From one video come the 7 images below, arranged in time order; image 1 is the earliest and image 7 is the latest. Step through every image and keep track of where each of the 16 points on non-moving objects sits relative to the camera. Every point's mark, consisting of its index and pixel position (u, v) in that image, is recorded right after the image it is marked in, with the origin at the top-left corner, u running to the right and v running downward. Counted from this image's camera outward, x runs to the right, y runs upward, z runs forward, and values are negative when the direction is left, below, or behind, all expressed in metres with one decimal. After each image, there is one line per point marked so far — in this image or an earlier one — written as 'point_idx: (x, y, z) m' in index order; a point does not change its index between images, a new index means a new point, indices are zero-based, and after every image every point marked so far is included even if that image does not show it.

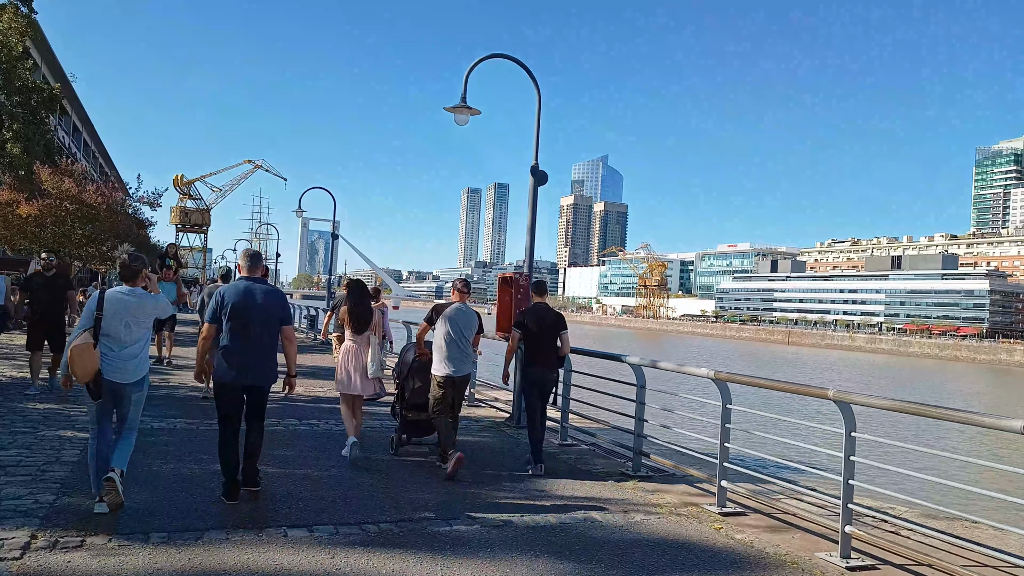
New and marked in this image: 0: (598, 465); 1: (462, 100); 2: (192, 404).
0: (+0.8, -1.7, +7.3) m
1: (-0.6, +2.3, +9.1) m
2: (-3.9, -1.4, +9.1) m
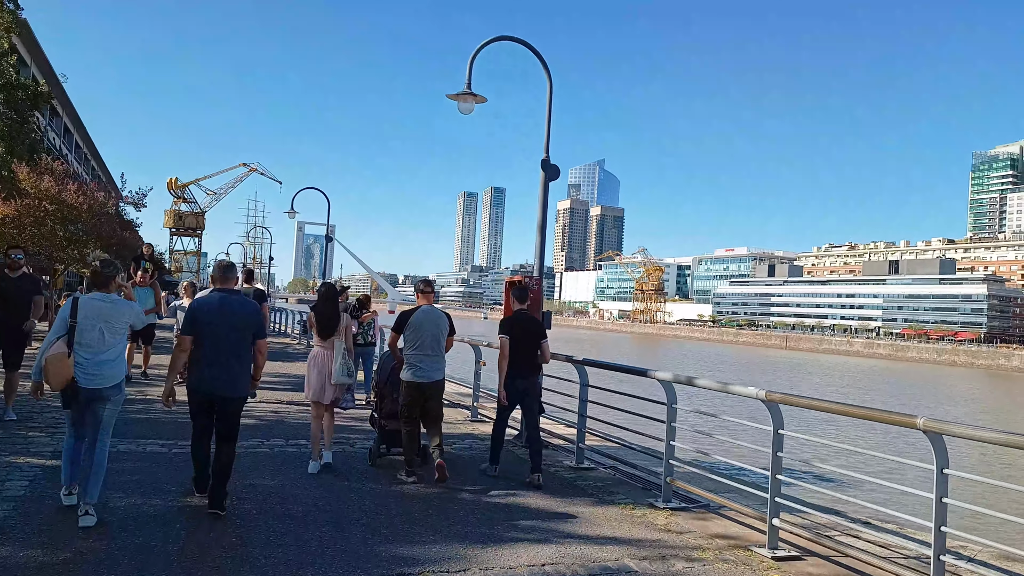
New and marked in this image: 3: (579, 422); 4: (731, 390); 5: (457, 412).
0: (+0.9, -1.7, +6.5) m
1: (-0.5, +2.2, +8.3) m
2: (-3.8, -1.5, +8.2) m
3: (+0.7, -1.3, +7.3) m
4: (+1.5, -0.7, +5.2) m
5: (-0.9, -1.9, +11.4) m
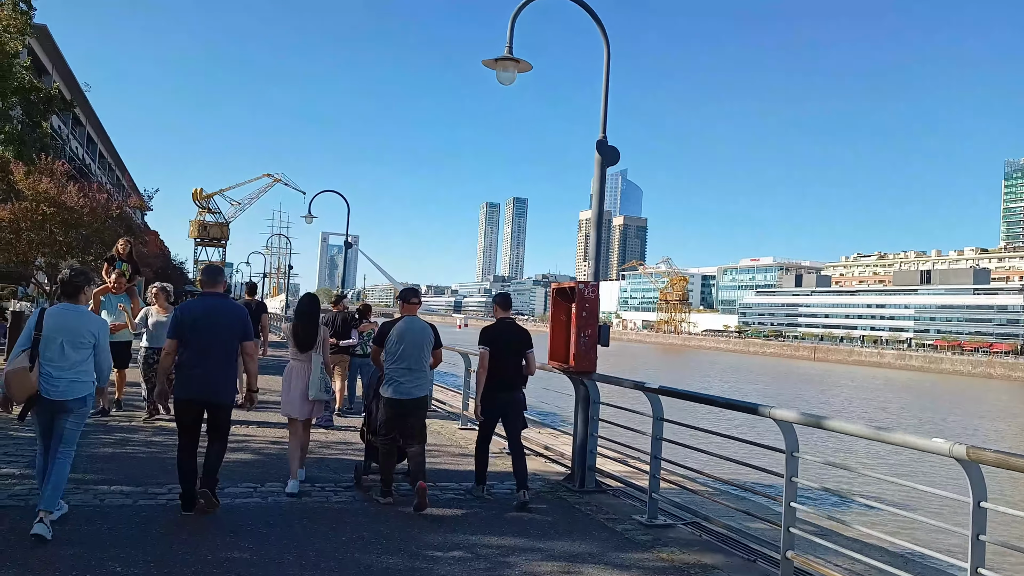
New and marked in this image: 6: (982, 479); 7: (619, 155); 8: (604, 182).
0: (+1.3, -1.8, +5.0) m
1: (0.0, +2.2, +6.9) m
2: (-3.3, -1.5, +6.8) m
3: (+1.1, -1.4, +5.8) m
4: (+1.9, -0.7, +3.6) m
5: (-0.4, -2.0, +9.9) m
6: (+2.2, -0.8, +3.4) m
7: (+1.0, +1.2, +6.9) m
8: (+0.9, +1.0, +7.0) m
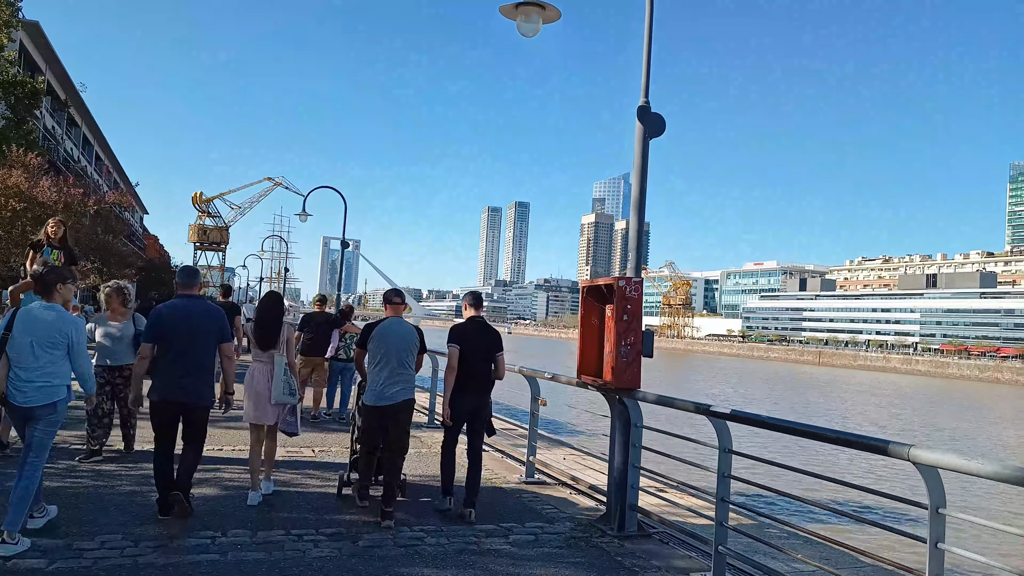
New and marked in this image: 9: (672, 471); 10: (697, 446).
0: (+1.5, -1.8, +3.7) m
1: (+0.1, +2.2, +5.7) m
2: (-3.2, -1.5, +5.6) m
3: (+1.3, -1.4, +4.6) m
4: (+2.0, -0.7, +2.4) m
5: (-0.2, -2.0, +8.7) m
6: (+2.3, -0.8, +2.2) m
7: (+1.2, +1.2, +5.7) m
8: (+1.0, +1.0, +5.8) m
9: (+3.3, -3.8, +15.6) m
10: (+4.9, -4.1, +19.8) m
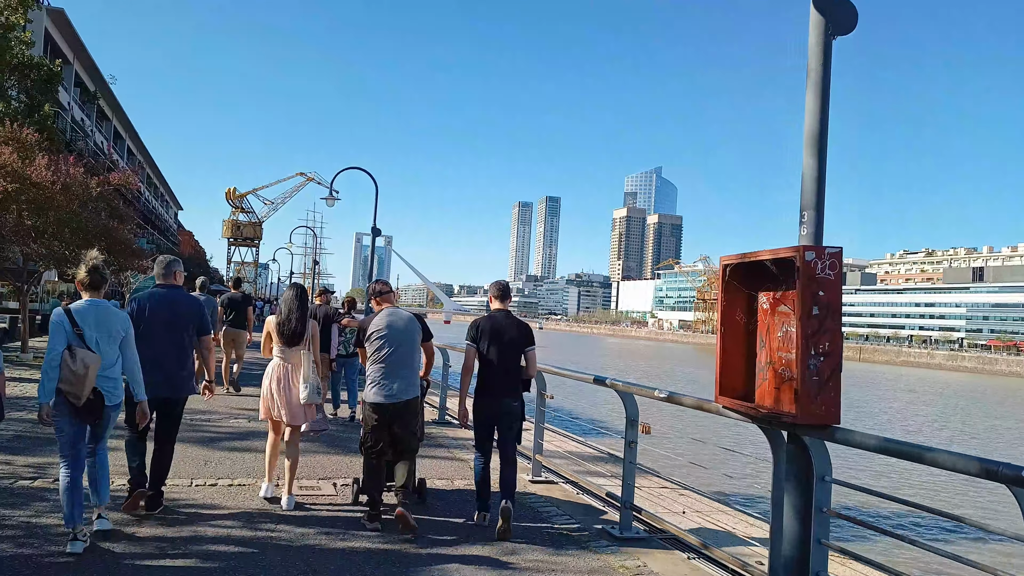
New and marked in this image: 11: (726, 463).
0: (+2.0, -1.7, +1.7) m
1: (+0.7, +2.3, +3.7) m
2: (-2.6, -1.4, +3.8) m
3: (+1.8, -1.3, +2.6) m
4: (+2.4, -0.6, +0.4) m
5: (+0.5, -1.9, +6.8) m
6: (+2.7, -0.7, +0.2) m
7: (+1.7, +1.3, +3.7) m
8: (+1.6, +1.1, +3.8) m
9: (+4.3, -3.6, +13.6) m
10: (+6.1, -3.9, +17.7) m
11: (+5.2, -4.0, +18.0) m
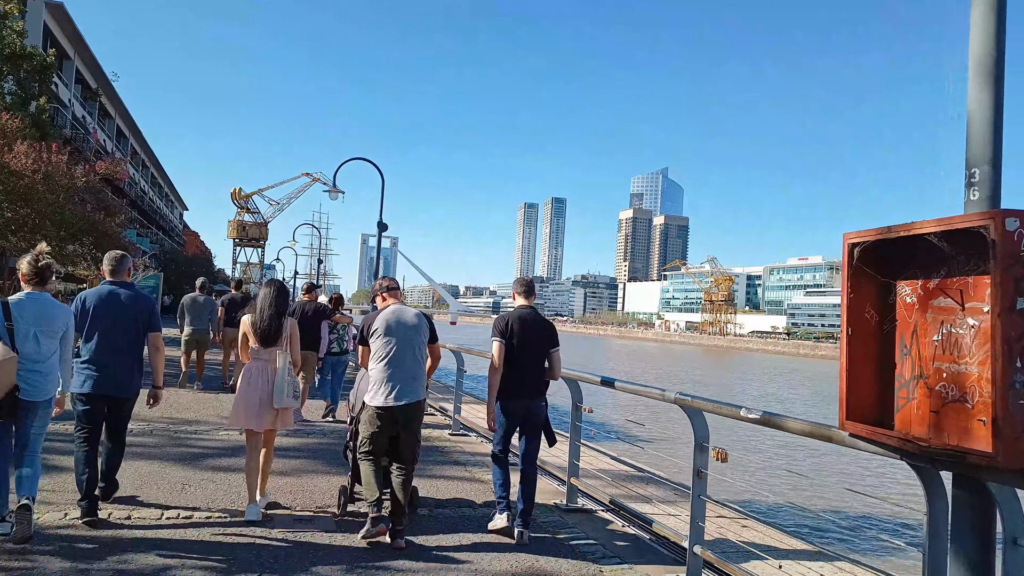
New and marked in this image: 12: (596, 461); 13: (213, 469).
0: (+2.2, -1.6, +0.7) m
1: (+0.9, +2.3, +2.7) m
2: (-2.4, -1.4, +2.8) m
3: (+2.0, -1.2, +1.6) m
4: (+2.6, -0.6, -0.6) m
5: (+0.8, -1.9, +5.8) m
6: (+2.9, -0.7, -0.9) m
7: (+1.9, +1.4, +2.7) m
8: (+1.8, +1.2, +2.8) m
9: (+4.6, -3.6, +12.5) m
10: (+6.4, -3.8, +16.6) m
11: (+5.6, -4.0, +16.9) m
12: (+0.9, -1.9, +8.3) m
13: (-2.6, -1.6, +6.7) m
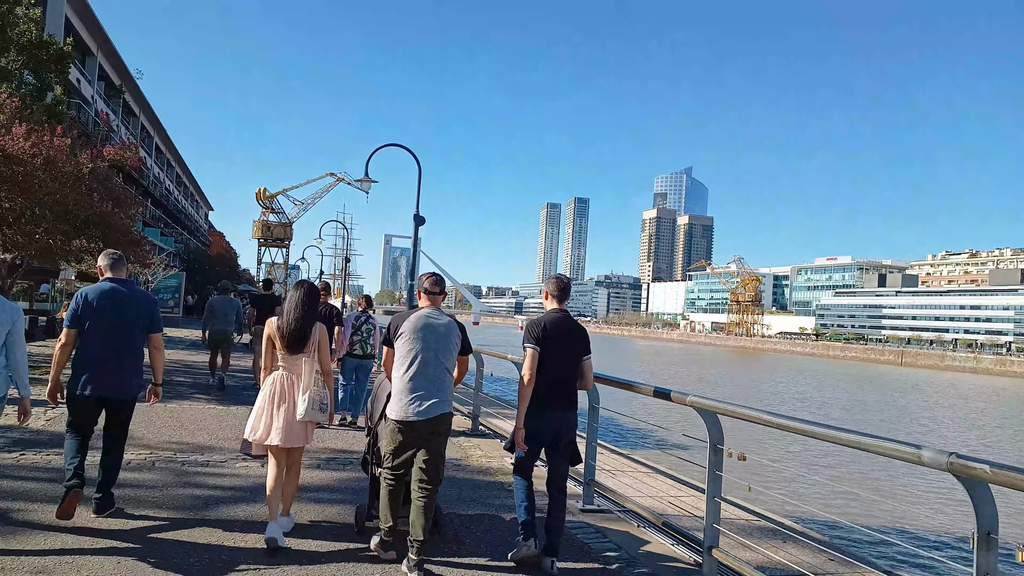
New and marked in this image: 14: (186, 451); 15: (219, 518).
0: (+2.7, -1.6, -0.9) m
1: (+1.5, +2.3, +1.1) m
2: (-1.8, -1.4, +1.3) m
3: (+2.5, -1.2, 0.0) m
4: (+3.1, -0.6, -2.2) m
5: (+1.4, -1.9, +4.2) m
6: (+3.4, -0.7, -2.5) m
7: (+2.5, +1.4, +1.1) m
8: (+2.4, +1.2, +1.2) m
9: (+5.4, -3.6, +10.8) m
10: (+7.4, -3.8, +14.9) m
11: (+6.5, -4.0, +15.2) m
12: (+1.7, -1.9, +6.7) m
13: (-1.9, -1.6, +5.2) m
14: (-3.1, -1.5, +7.1) m
15: (-2.0, -1.6, +5.2) m
